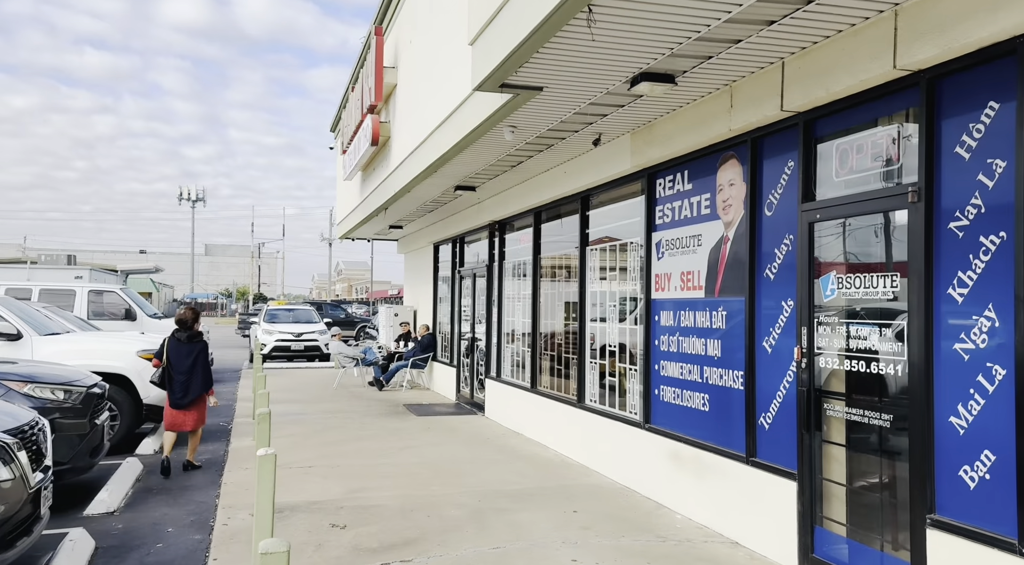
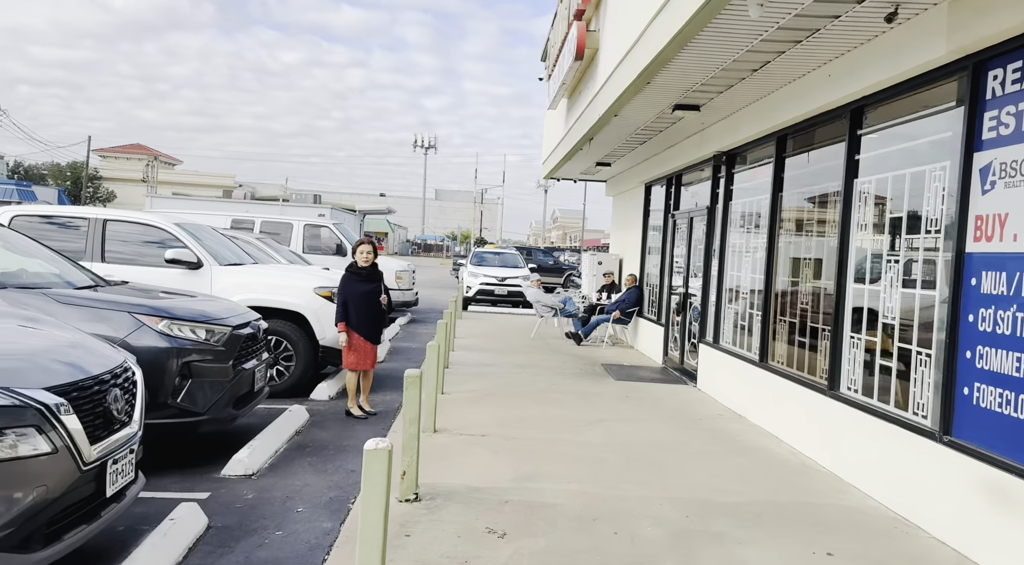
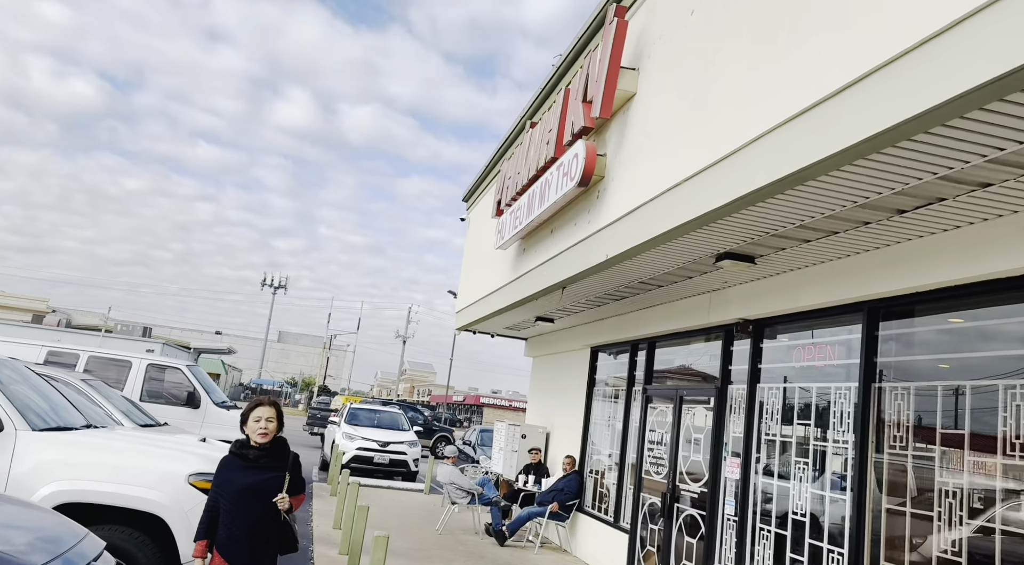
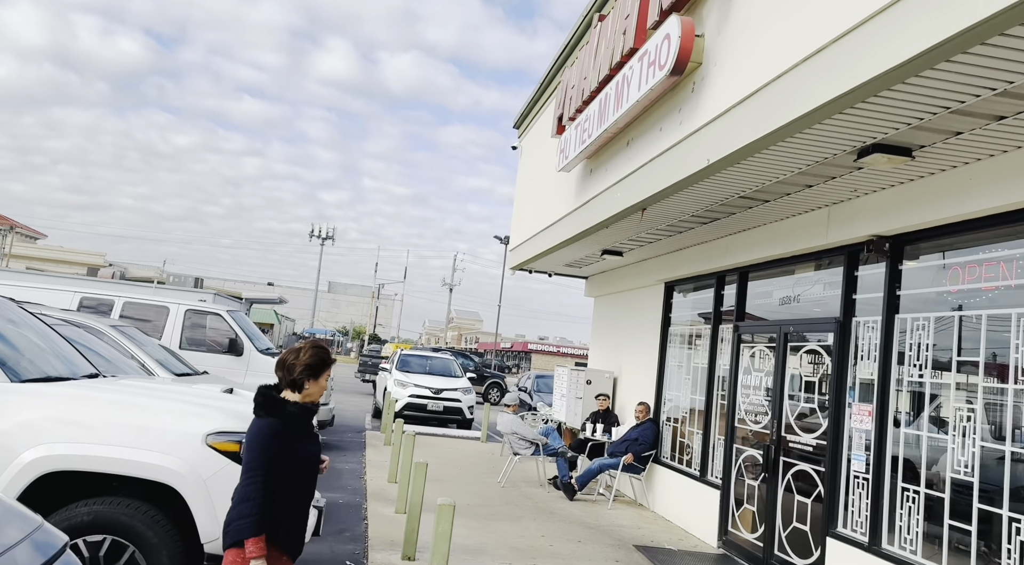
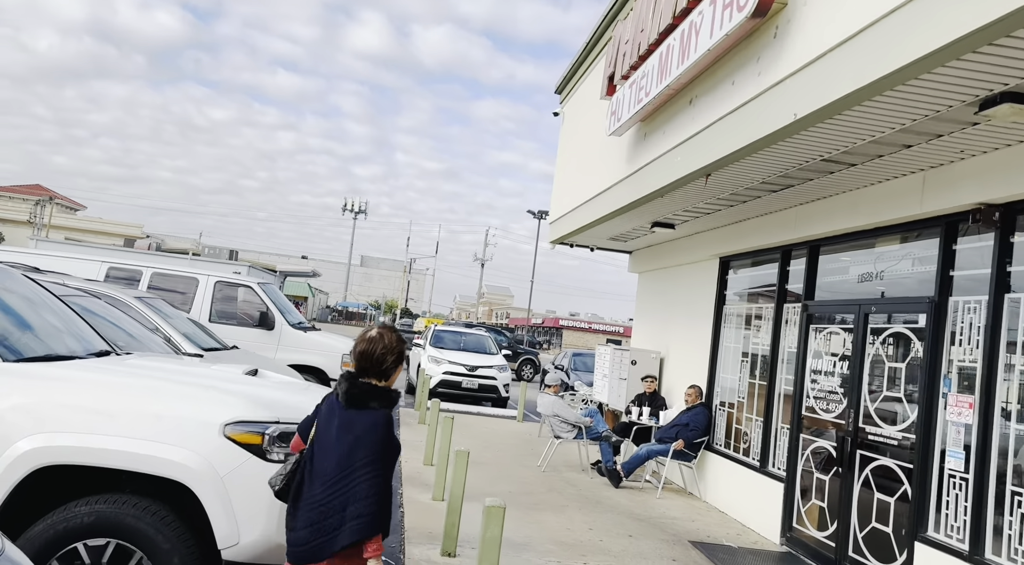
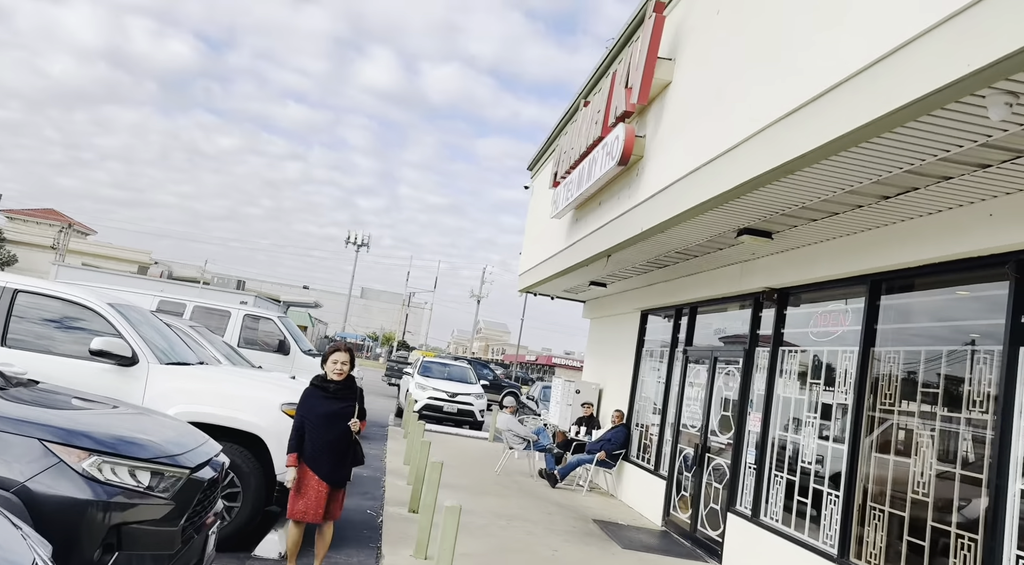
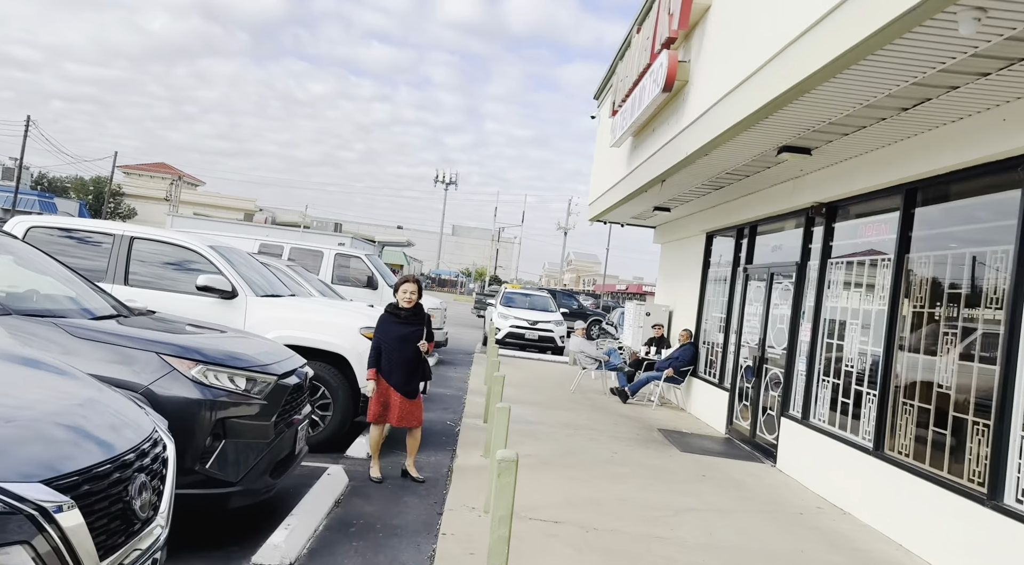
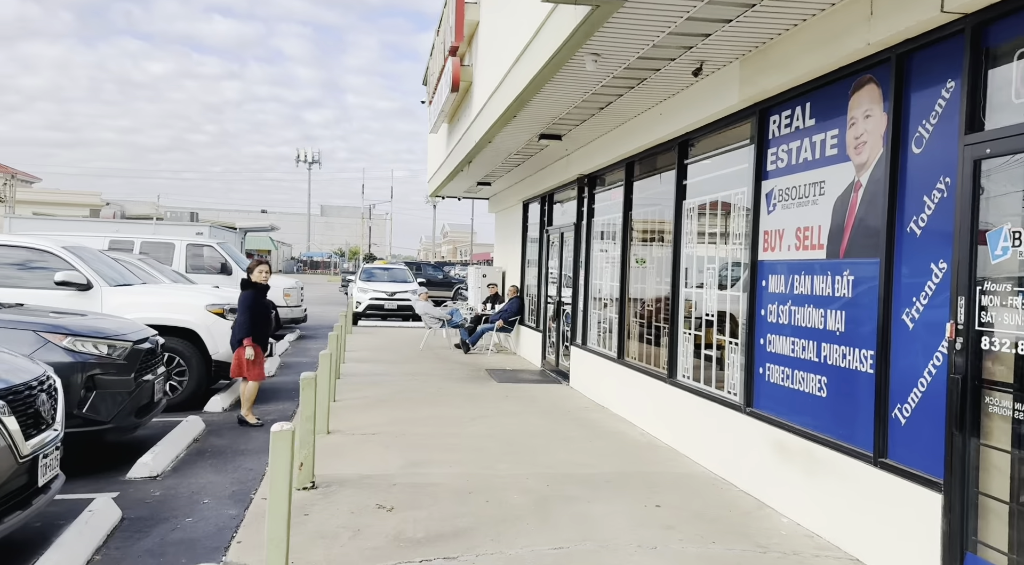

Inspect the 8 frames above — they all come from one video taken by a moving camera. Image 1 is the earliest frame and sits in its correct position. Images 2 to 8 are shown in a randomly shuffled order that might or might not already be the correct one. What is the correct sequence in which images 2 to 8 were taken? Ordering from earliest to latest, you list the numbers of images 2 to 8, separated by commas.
8, 2, 7, 6, 3, 4, 5
